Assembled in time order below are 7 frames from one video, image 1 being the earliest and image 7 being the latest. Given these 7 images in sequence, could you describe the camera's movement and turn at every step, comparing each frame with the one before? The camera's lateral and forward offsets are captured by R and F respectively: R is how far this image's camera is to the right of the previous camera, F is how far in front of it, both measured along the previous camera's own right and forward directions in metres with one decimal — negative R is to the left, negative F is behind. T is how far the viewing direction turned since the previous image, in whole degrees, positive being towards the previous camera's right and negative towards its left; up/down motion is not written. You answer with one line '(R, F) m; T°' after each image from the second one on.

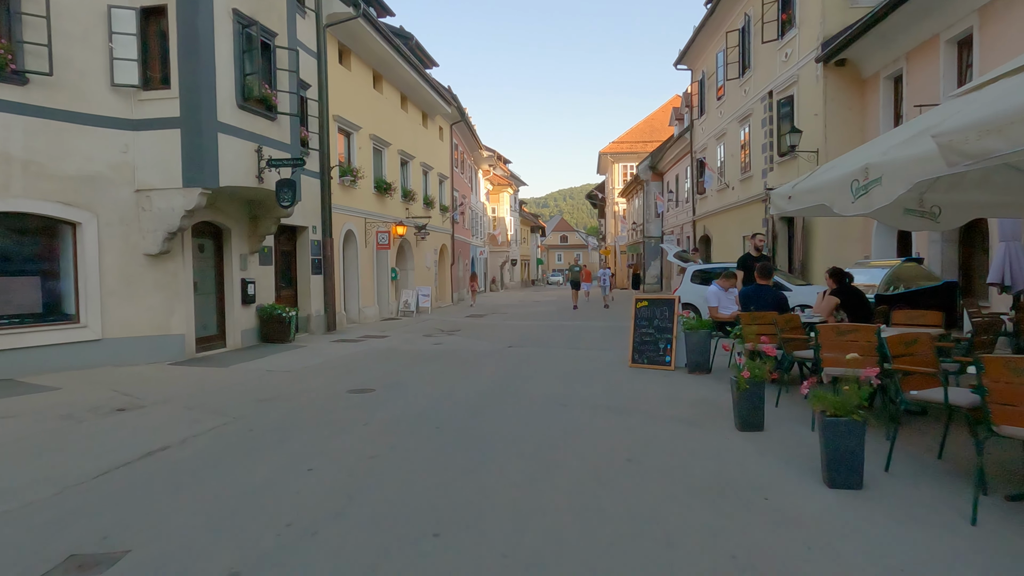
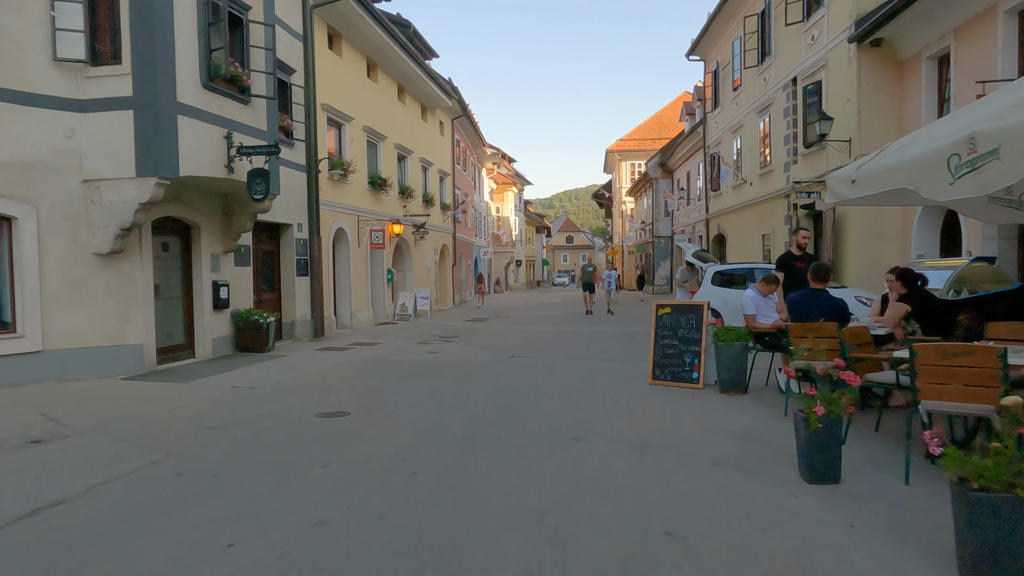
(+0.1, +1.4) m; 0°
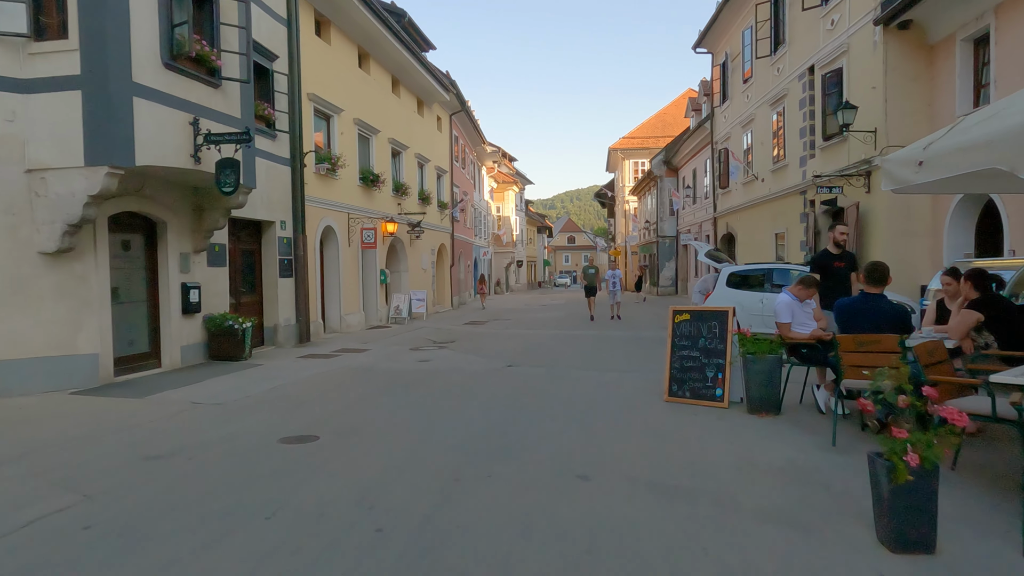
(+0.1, +1.0) m; 0°
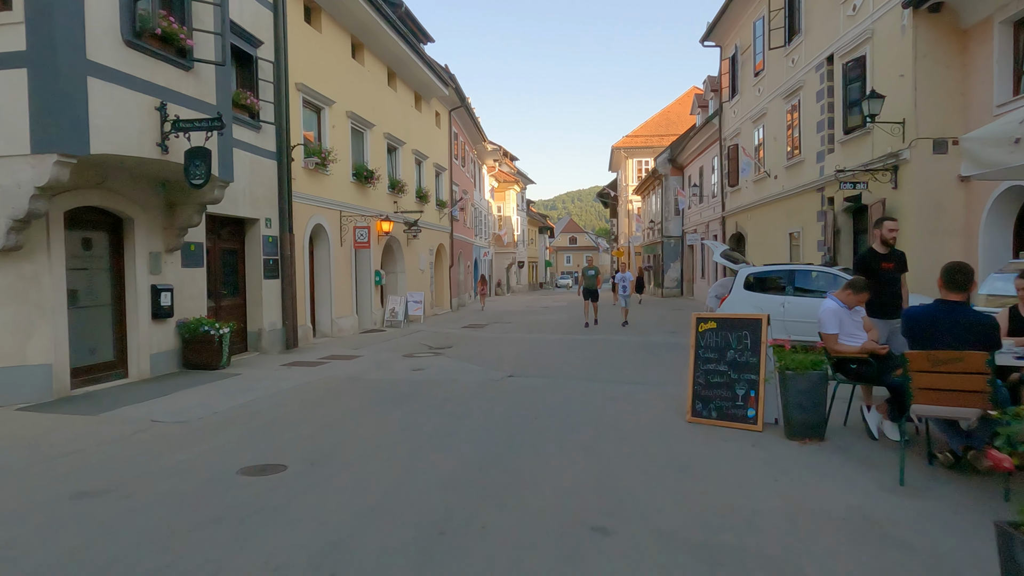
(0.0, +0.9) m; 0°
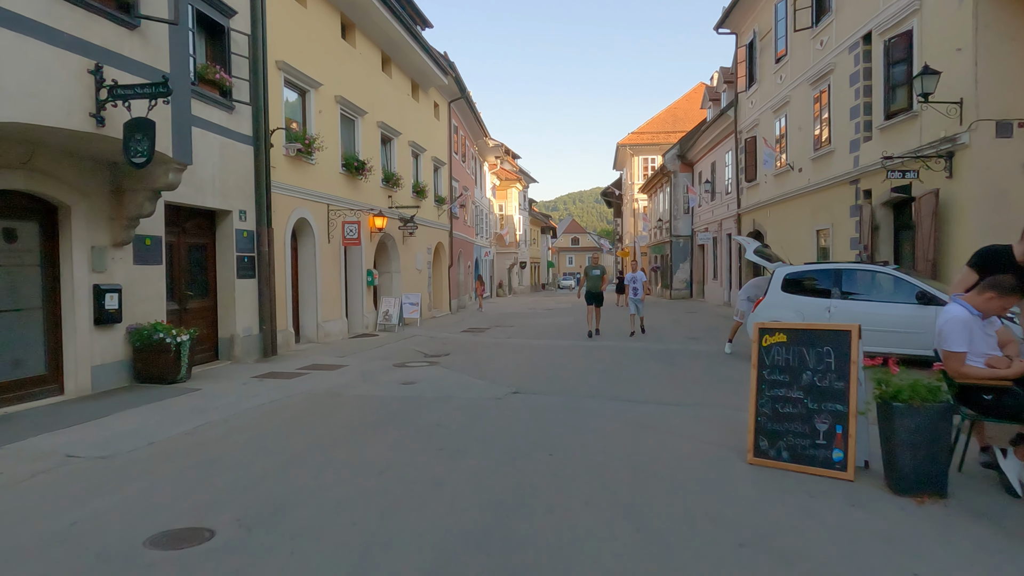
(-0.1, +1.5) m; 0°
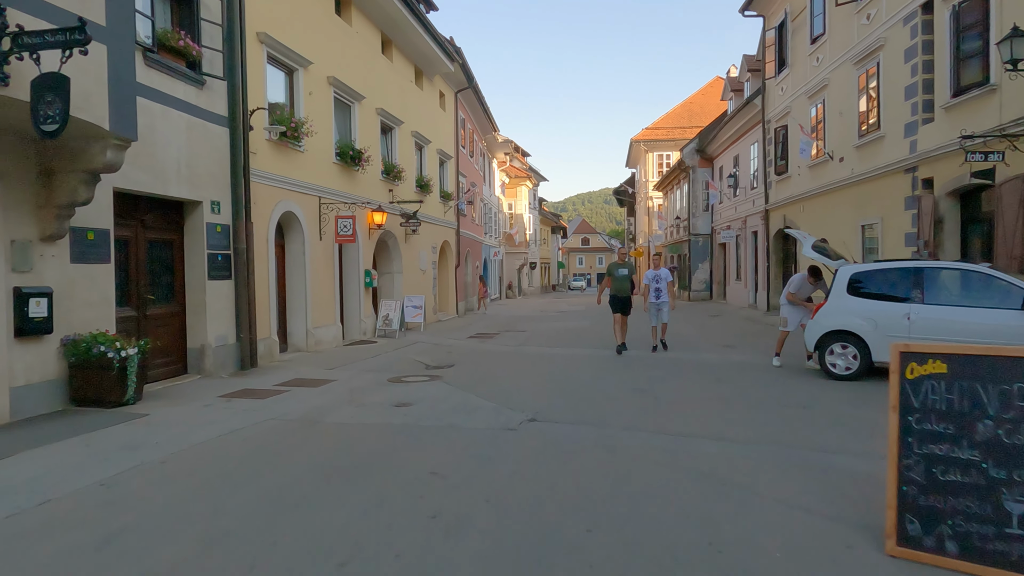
(-0.1, +1.6) m; -1°
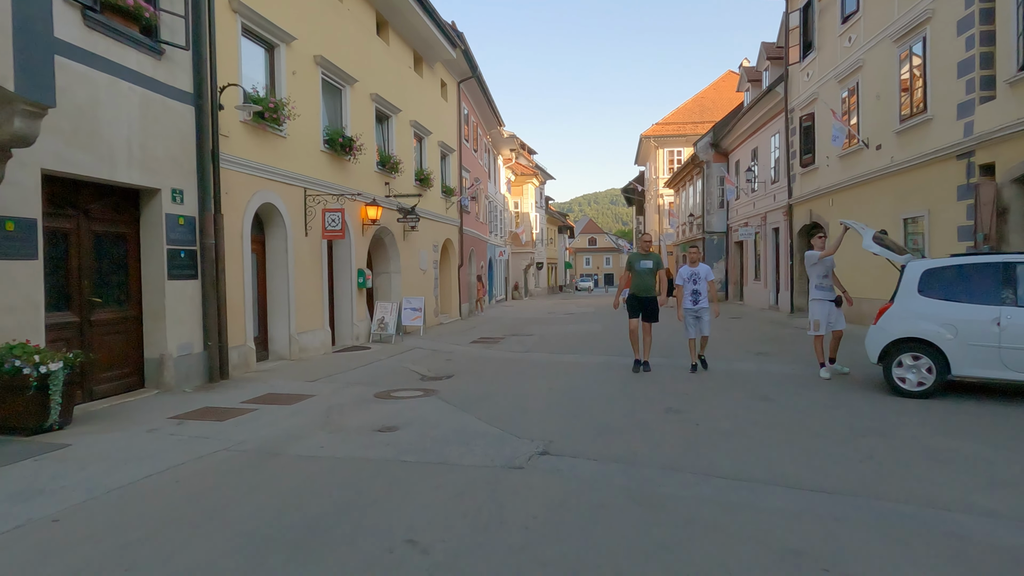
(0.0, +1.4) m; -1°
